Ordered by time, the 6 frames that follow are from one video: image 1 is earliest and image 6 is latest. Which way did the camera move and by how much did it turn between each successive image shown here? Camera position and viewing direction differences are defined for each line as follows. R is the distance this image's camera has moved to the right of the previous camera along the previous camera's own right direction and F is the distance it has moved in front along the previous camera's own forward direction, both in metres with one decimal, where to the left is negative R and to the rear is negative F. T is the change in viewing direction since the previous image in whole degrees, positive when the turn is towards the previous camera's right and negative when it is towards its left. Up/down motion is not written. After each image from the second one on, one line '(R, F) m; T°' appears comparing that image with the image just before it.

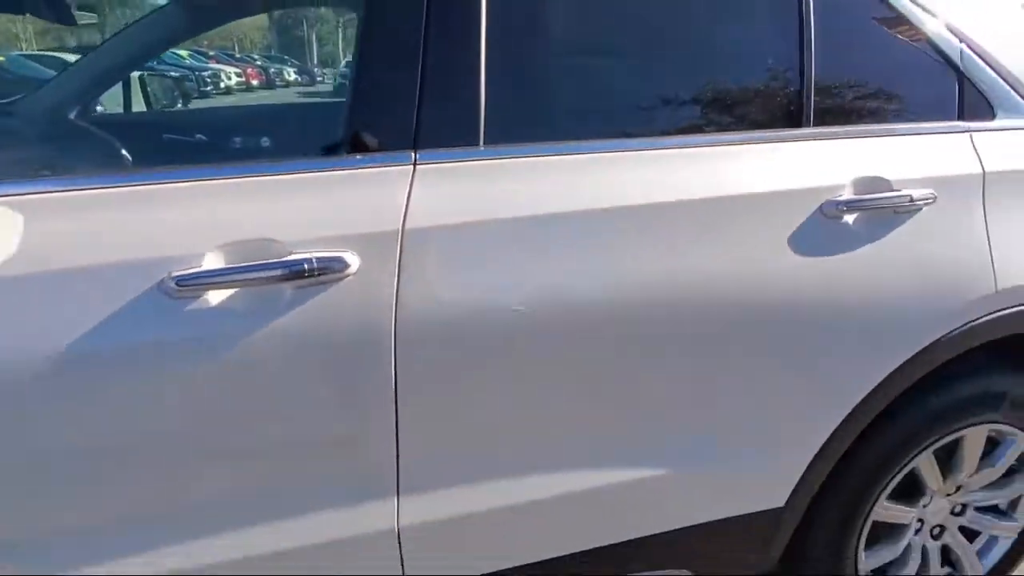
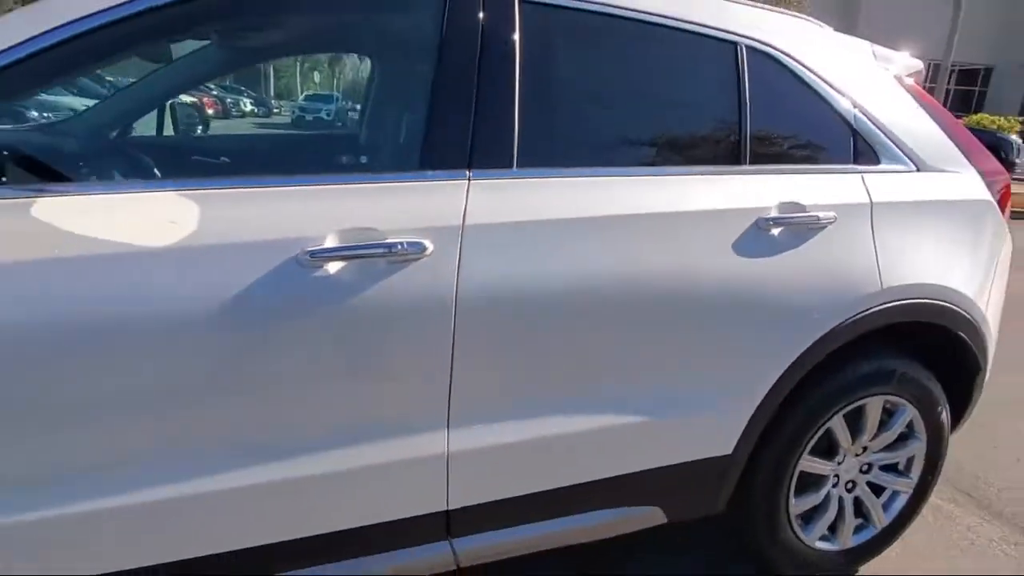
(-0.2, -0.4) m; +5°
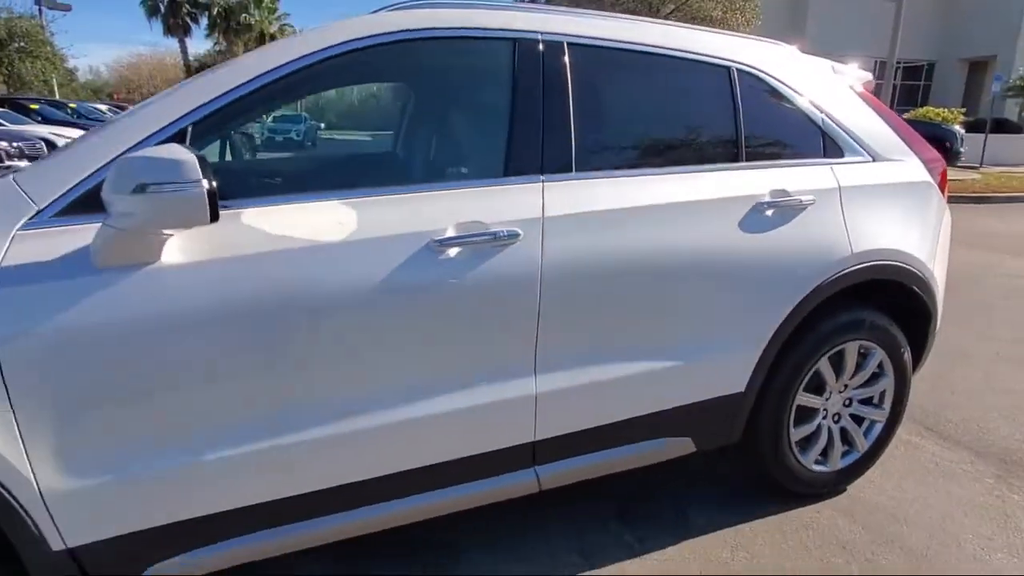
(-0.3, -0.5) m; +3°
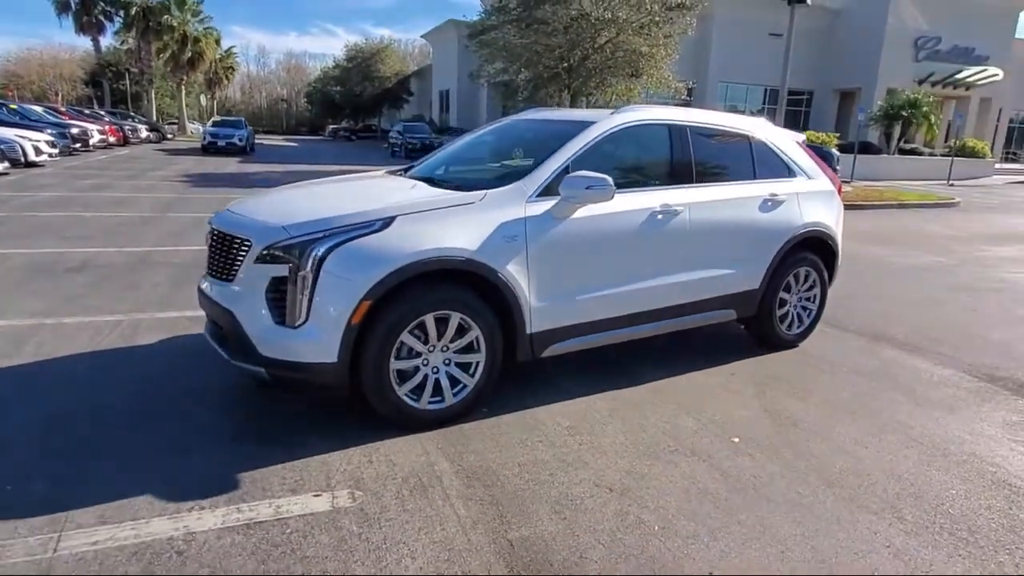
(-1.9, -2.3) m; +8°
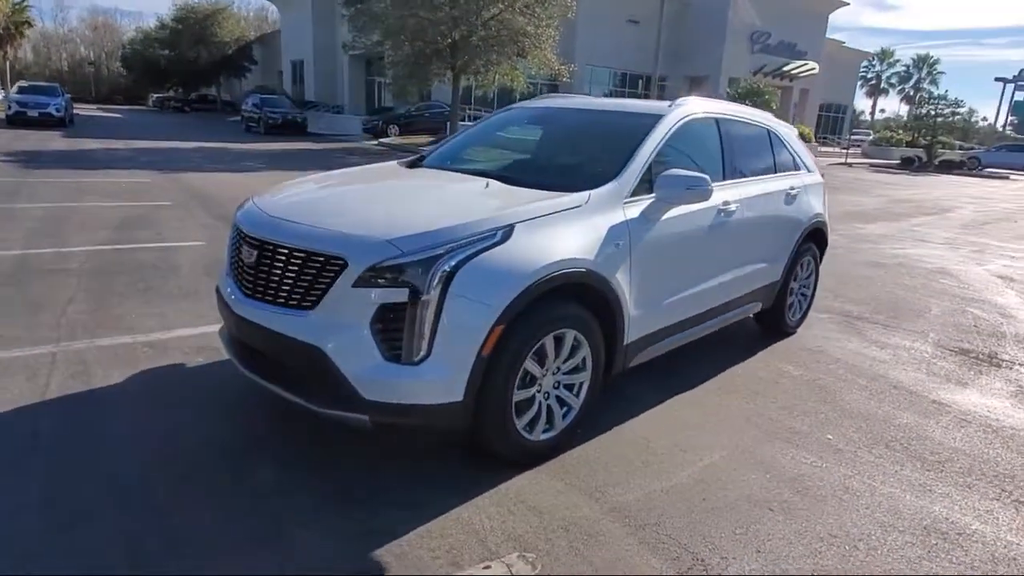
(-1.4, +0.6) m; +14°
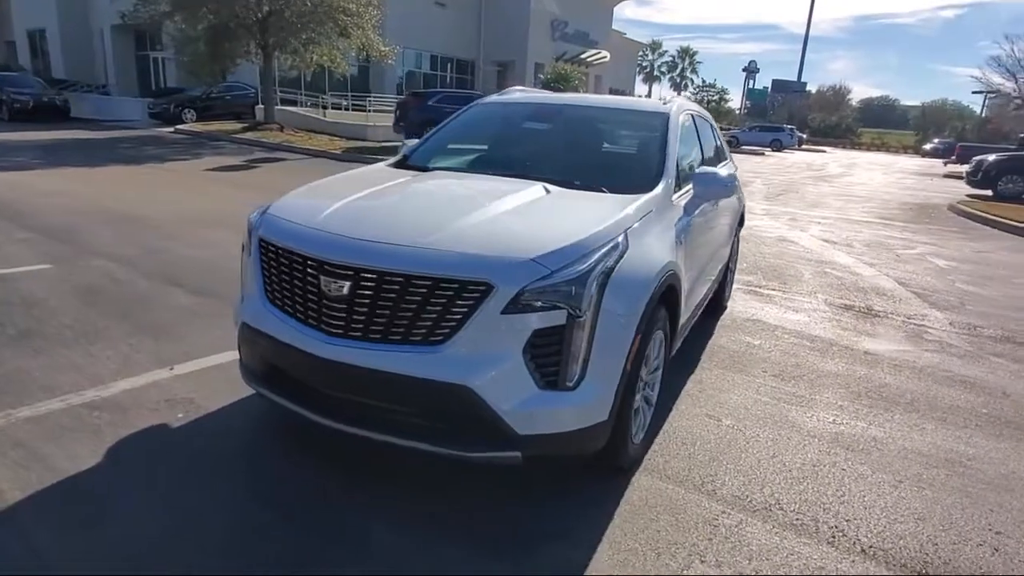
(-1.4, +0.4) m; +18°
